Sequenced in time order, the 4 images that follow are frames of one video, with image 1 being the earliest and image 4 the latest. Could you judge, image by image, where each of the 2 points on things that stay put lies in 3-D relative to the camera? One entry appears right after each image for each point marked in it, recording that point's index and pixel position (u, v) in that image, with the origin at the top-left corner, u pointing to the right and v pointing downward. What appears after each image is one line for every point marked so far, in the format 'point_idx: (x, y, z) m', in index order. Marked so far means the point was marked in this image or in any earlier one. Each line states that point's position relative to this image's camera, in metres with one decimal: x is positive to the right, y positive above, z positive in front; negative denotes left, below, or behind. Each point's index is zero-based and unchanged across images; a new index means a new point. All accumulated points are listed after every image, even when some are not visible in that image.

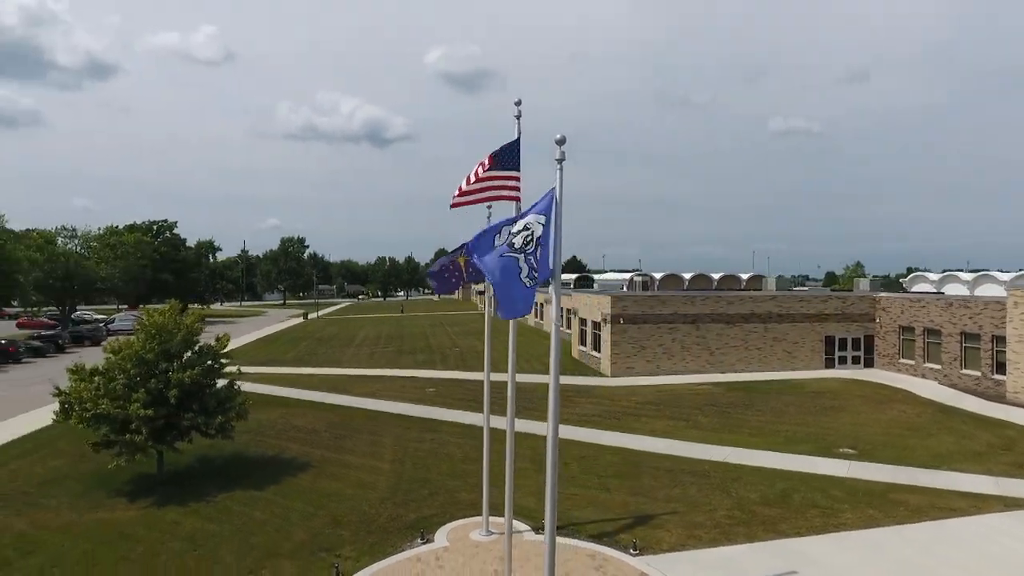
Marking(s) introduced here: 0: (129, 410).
0: (-8.6, -2.7, +14.2) m
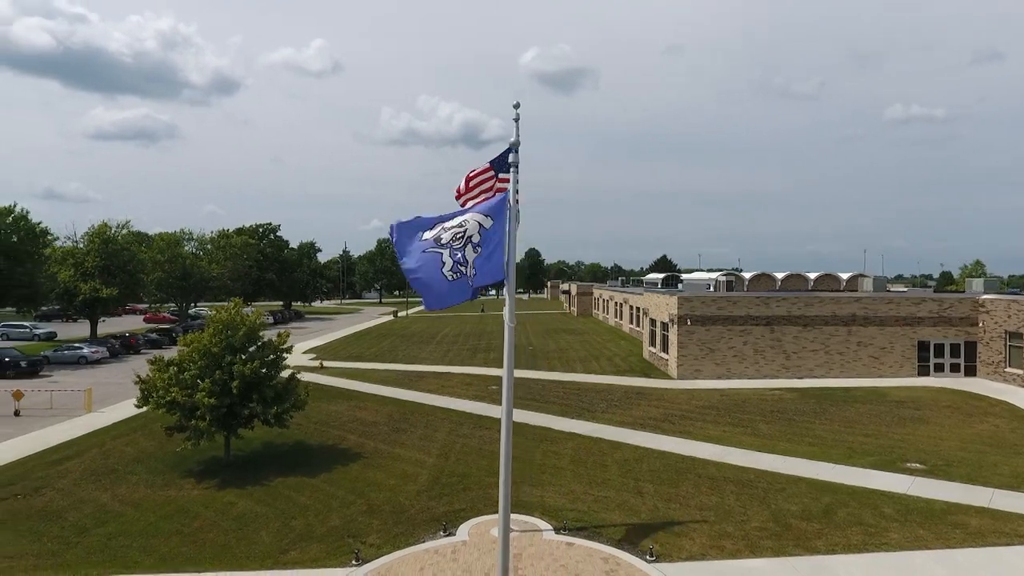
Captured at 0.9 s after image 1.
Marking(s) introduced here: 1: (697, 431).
0: (-7.8, -2.7, +15.6) m
1: (+5.6, -4.3, +19.2) m
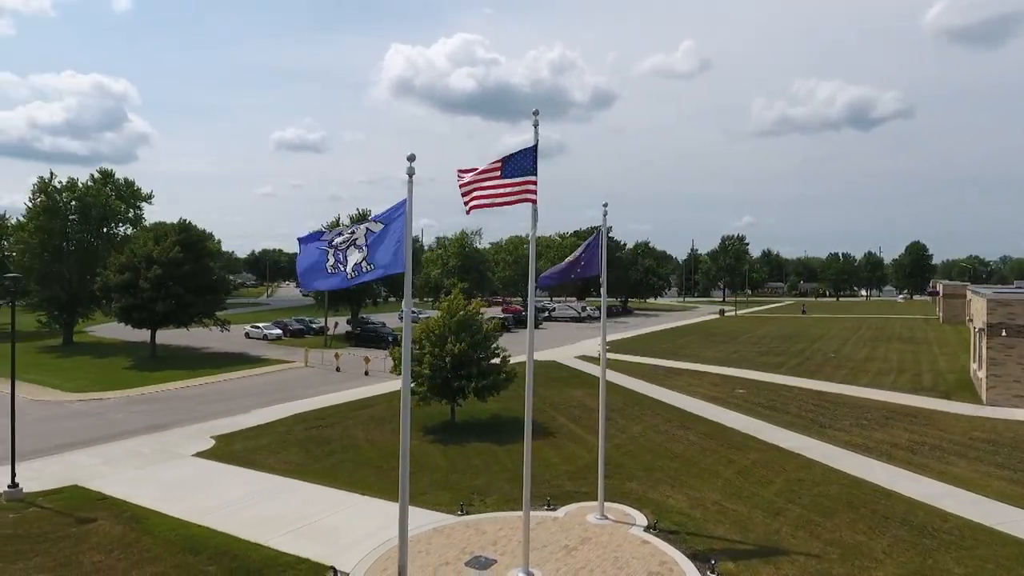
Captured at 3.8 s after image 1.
0: (-2.8, -2.5, +19.6) m
1: (+10.4, -4.3, +15.4) m
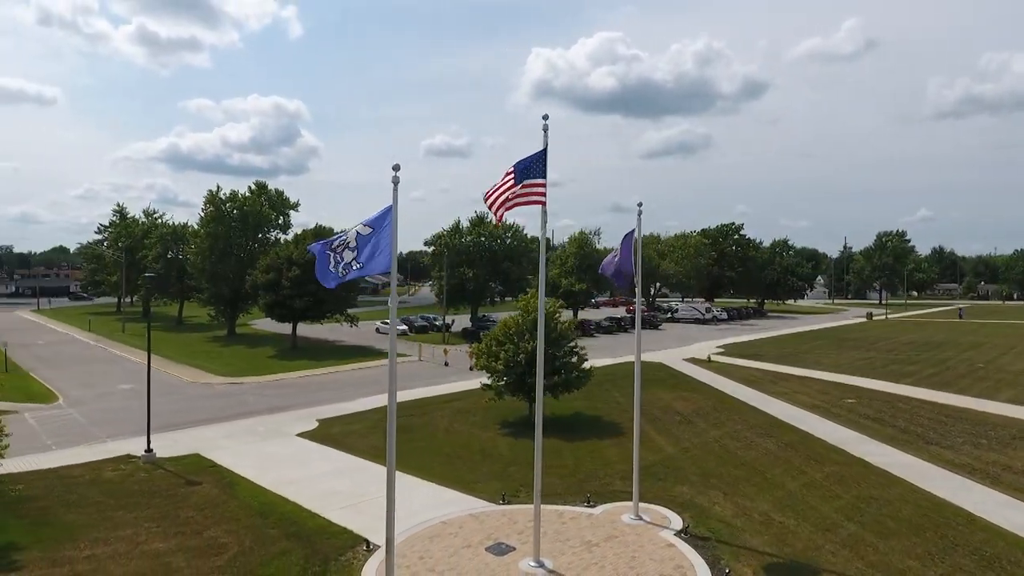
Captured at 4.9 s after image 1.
0: (-0.5, -2.5, +20.4) m
1: (+11.4, -4.3, +13.3) m
